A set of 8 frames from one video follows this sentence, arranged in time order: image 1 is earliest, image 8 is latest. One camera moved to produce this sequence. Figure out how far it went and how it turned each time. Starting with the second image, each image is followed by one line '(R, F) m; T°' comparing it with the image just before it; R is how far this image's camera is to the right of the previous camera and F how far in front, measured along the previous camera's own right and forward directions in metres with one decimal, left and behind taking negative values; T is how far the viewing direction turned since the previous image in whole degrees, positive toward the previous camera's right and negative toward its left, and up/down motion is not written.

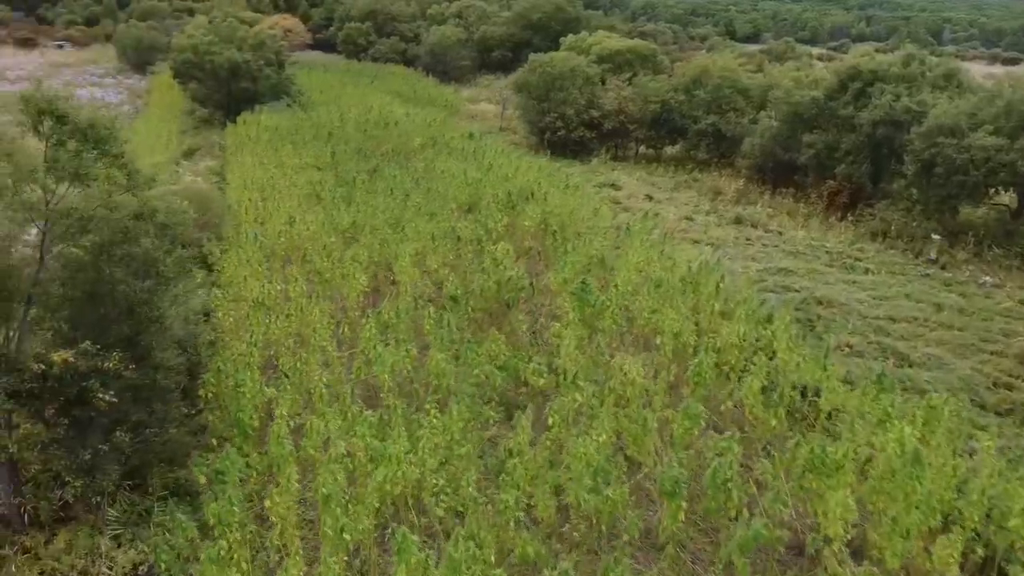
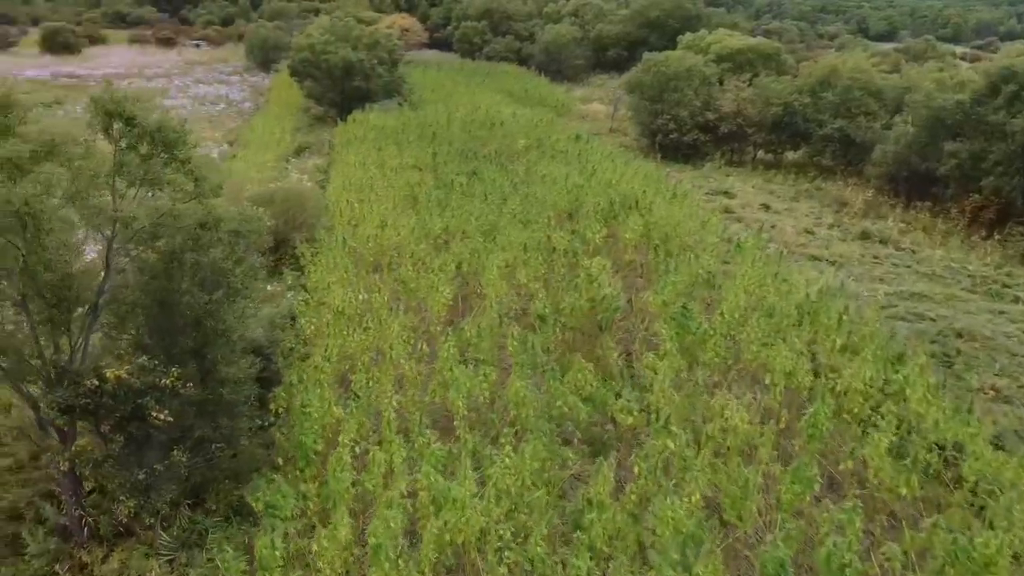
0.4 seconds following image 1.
(+0.1, +0.7) m; -8°
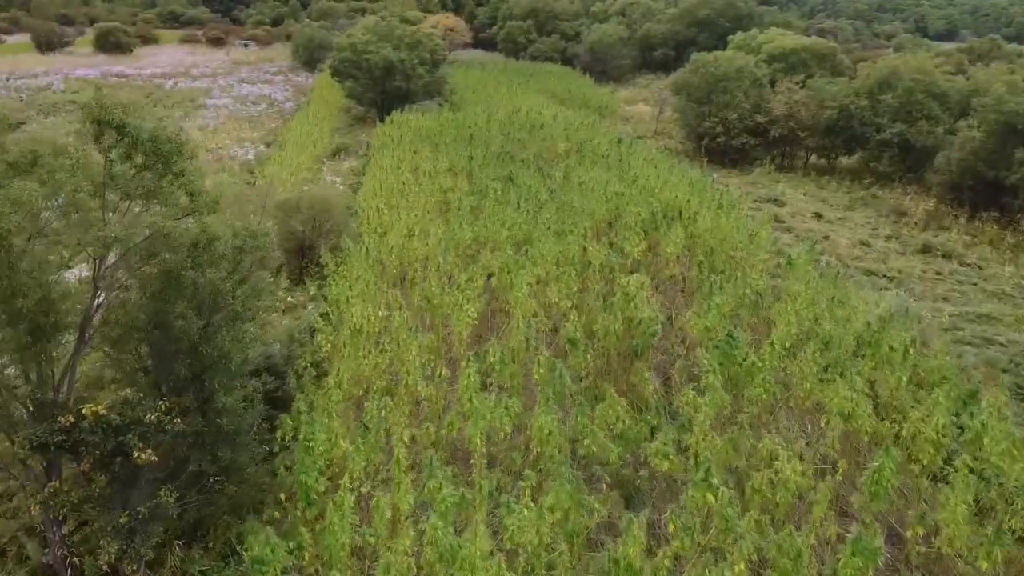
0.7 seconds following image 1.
(+0.1, +0.6) m; -3°
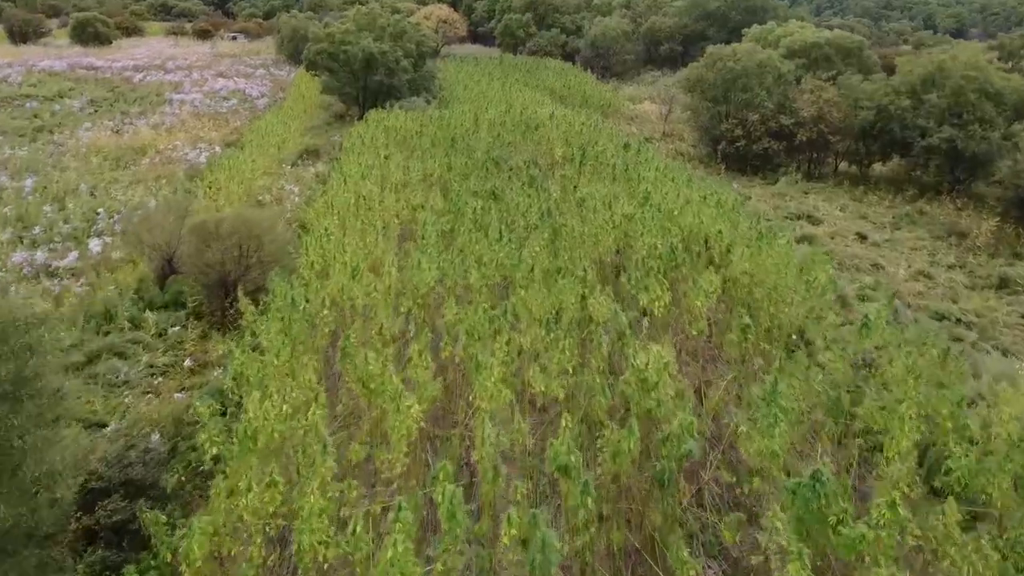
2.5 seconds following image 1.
(+0.2, +2.5) m; 0°
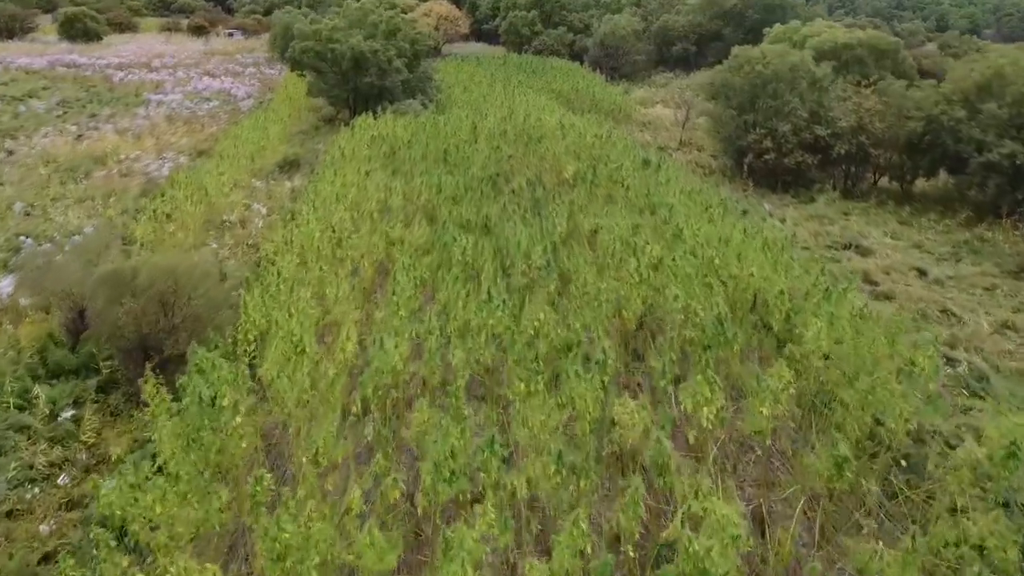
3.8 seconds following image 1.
(+0.1, +2.0) m; 0°
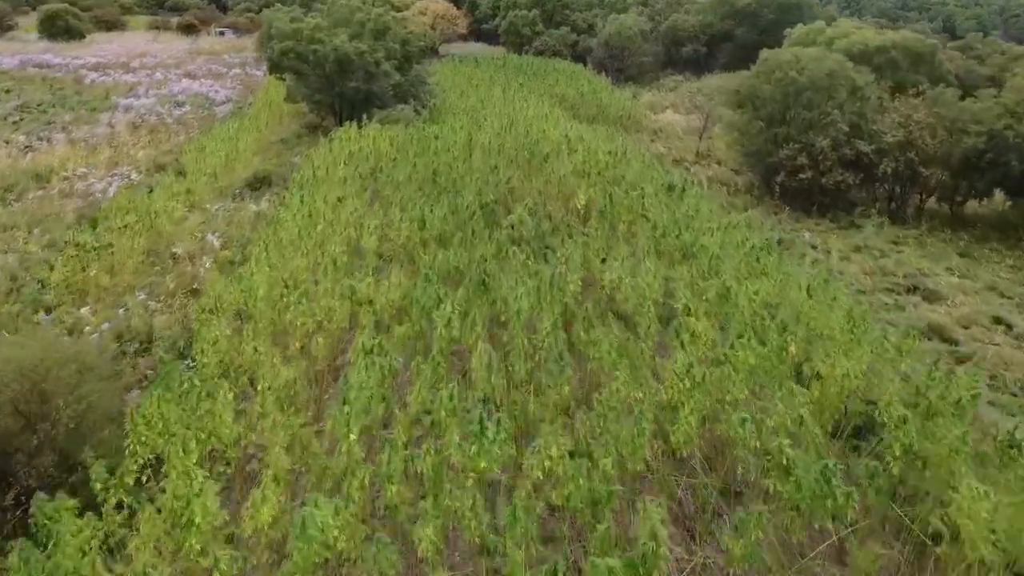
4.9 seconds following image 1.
(0.0, +2.0) m; 0°
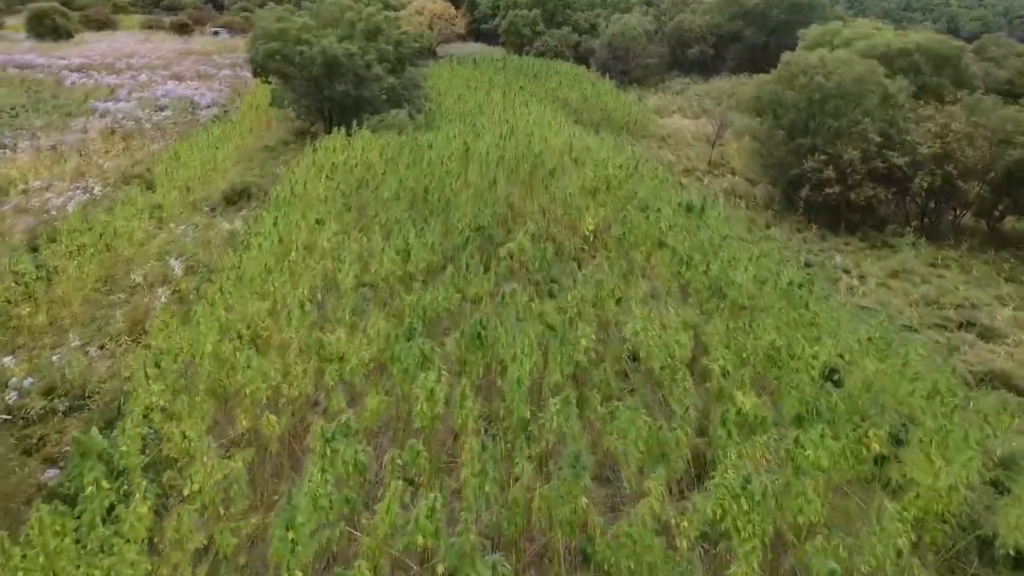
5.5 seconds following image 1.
(0.0, +1.2) m; 0°
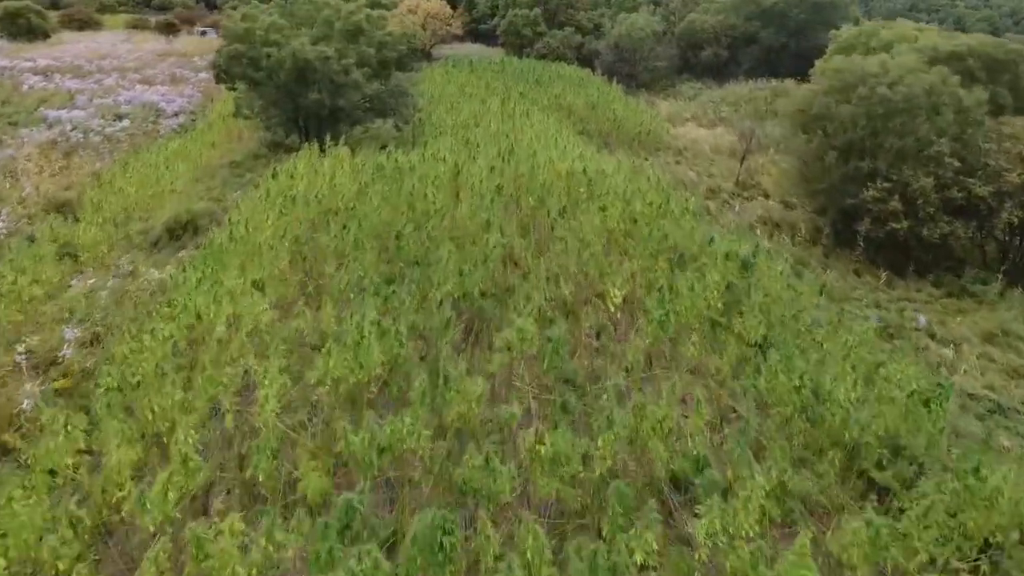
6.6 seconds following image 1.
(0.0, +2.4) m; 0°
